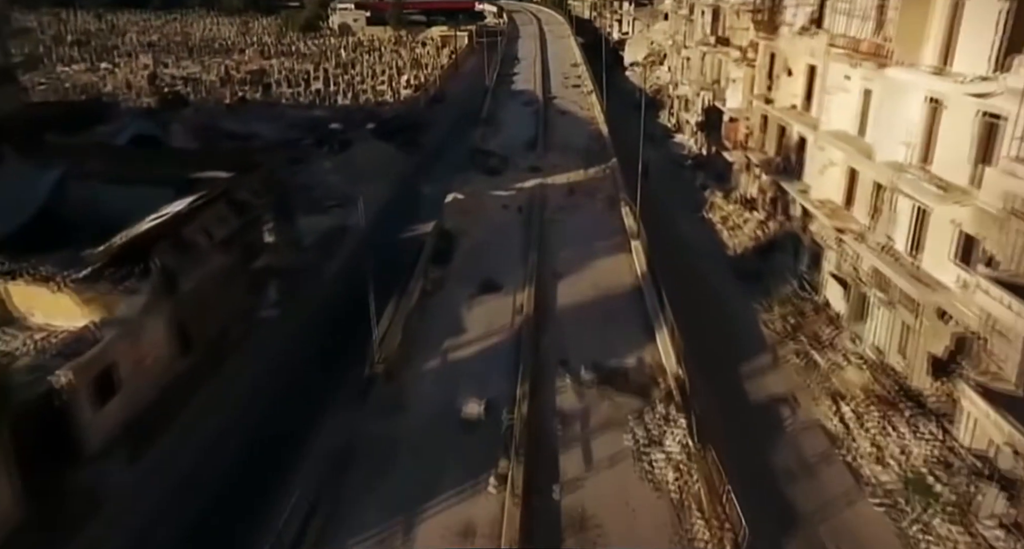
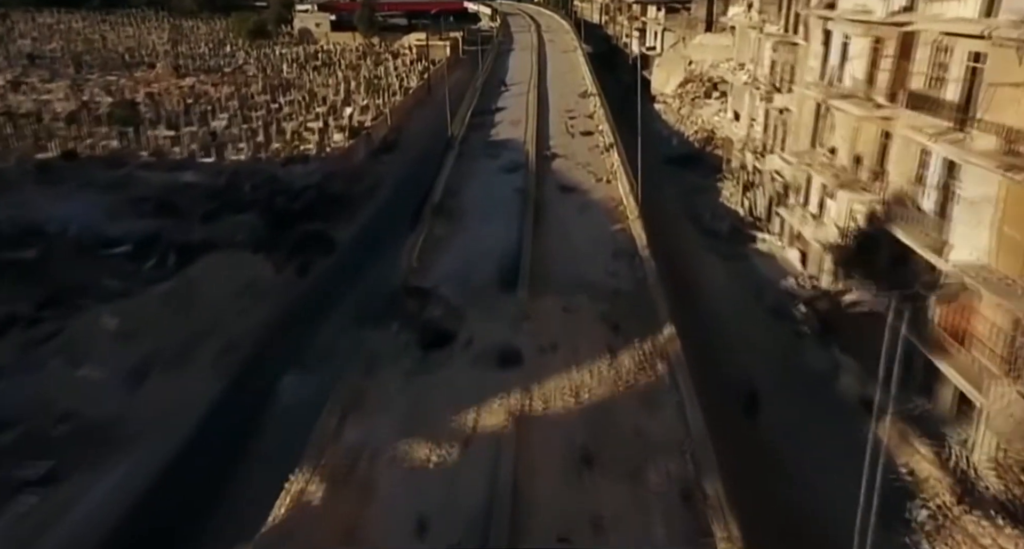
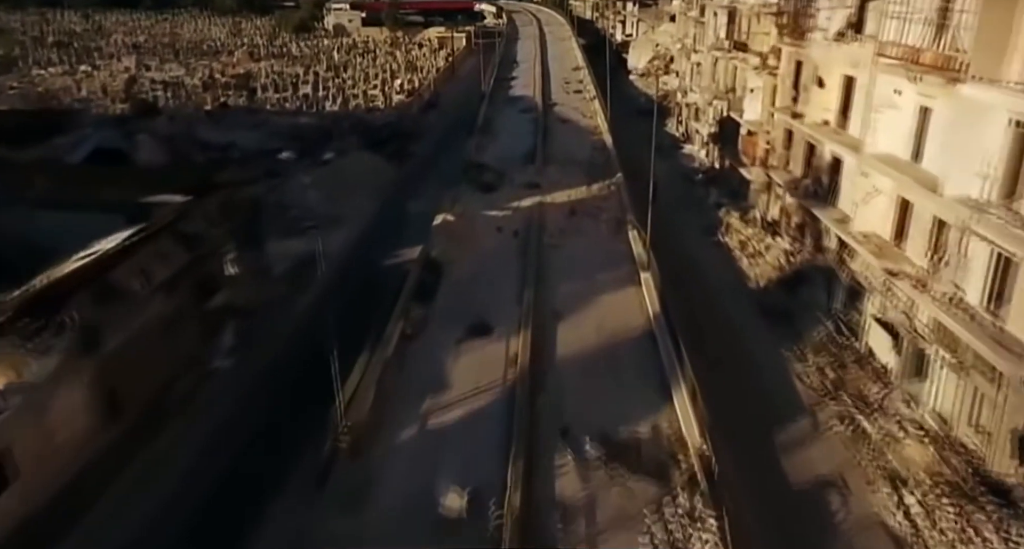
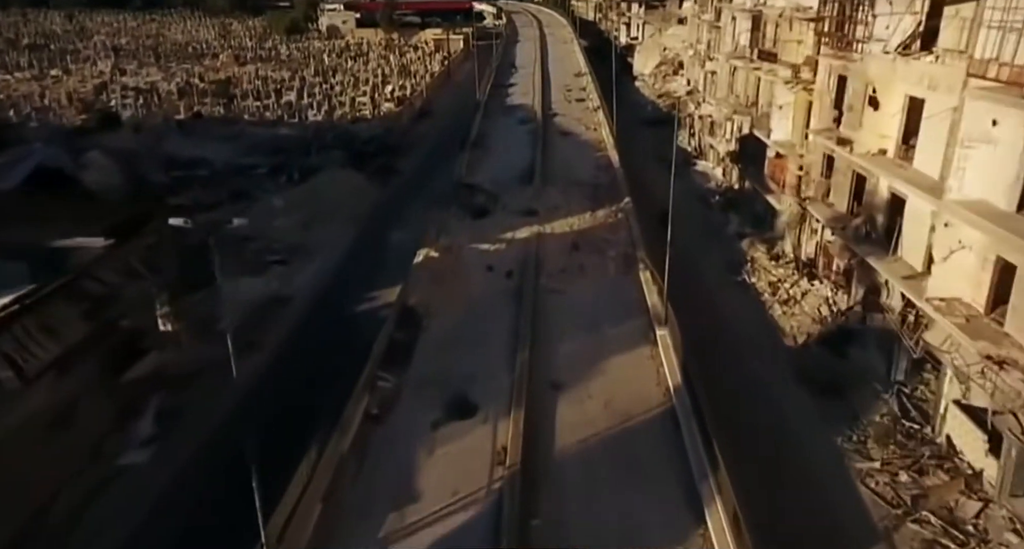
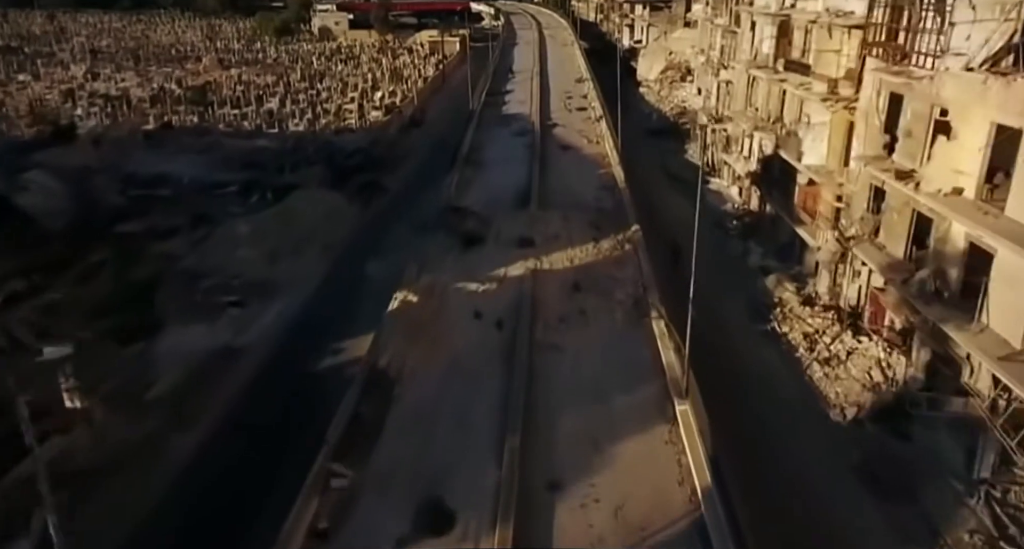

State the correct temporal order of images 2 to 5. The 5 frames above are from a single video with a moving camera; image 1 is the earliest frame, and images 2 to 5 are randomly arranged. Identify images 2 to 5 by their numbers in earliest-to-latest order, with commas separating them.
3, 4, 5, 2
